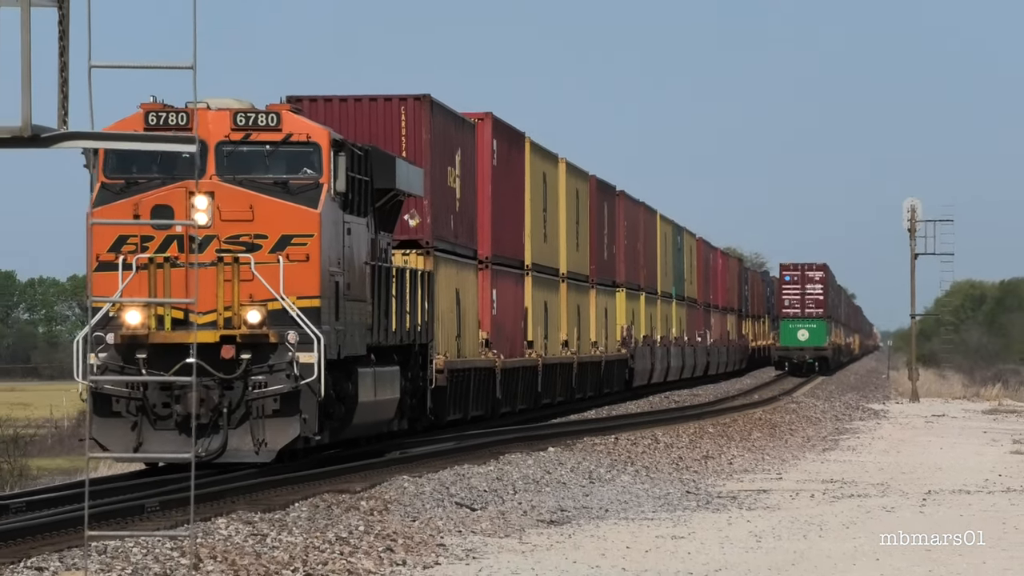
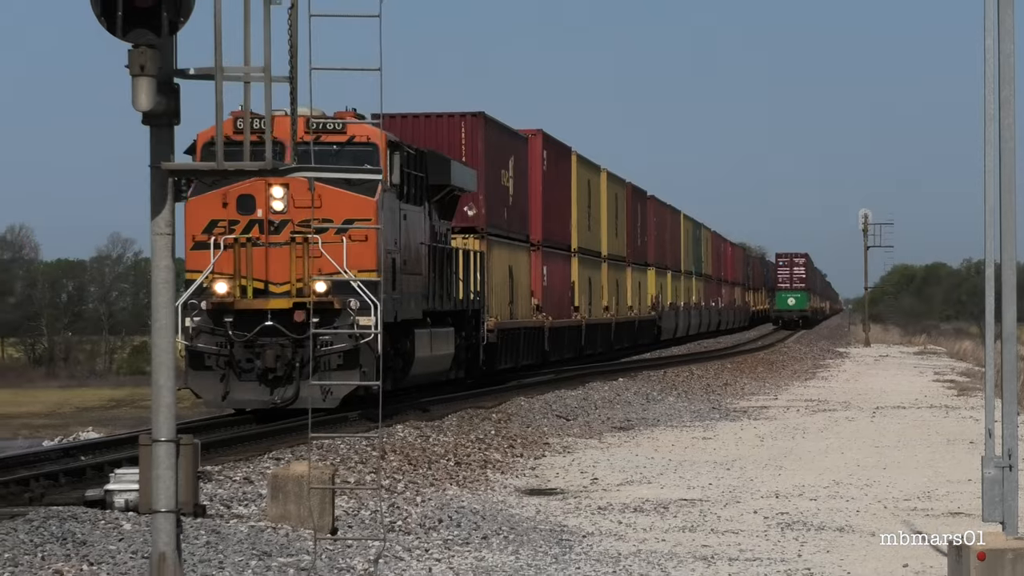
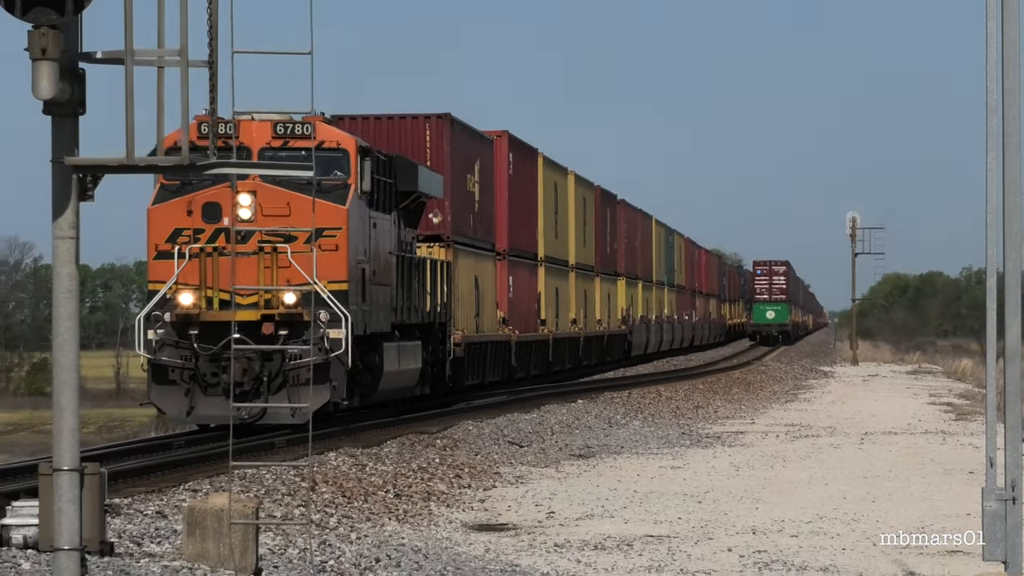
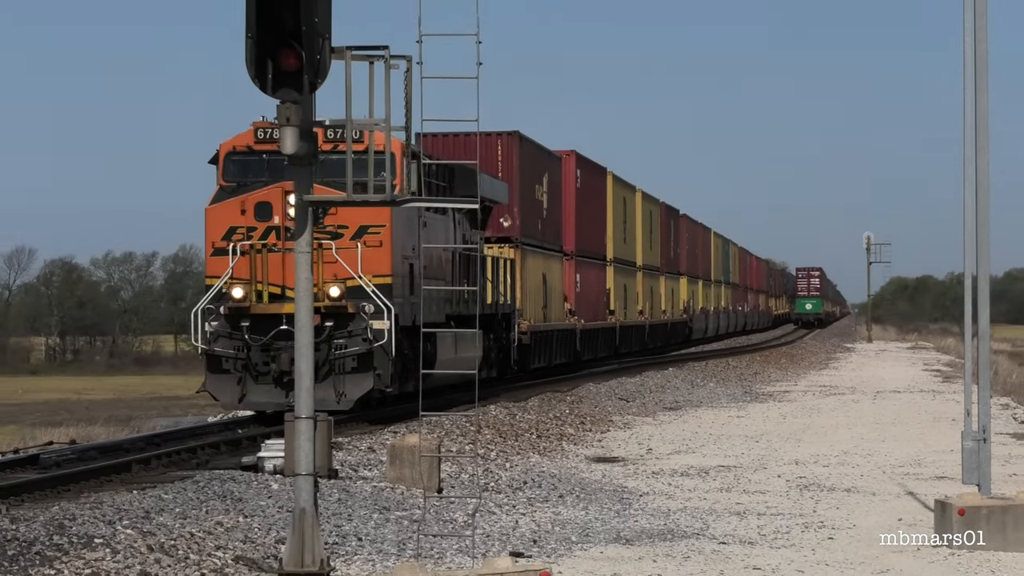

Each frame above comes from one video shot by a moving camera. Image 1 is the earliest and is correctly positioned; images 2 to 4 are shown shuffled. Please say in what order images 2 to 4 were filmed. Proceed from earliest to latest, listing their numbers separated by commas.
3, 2, 4
